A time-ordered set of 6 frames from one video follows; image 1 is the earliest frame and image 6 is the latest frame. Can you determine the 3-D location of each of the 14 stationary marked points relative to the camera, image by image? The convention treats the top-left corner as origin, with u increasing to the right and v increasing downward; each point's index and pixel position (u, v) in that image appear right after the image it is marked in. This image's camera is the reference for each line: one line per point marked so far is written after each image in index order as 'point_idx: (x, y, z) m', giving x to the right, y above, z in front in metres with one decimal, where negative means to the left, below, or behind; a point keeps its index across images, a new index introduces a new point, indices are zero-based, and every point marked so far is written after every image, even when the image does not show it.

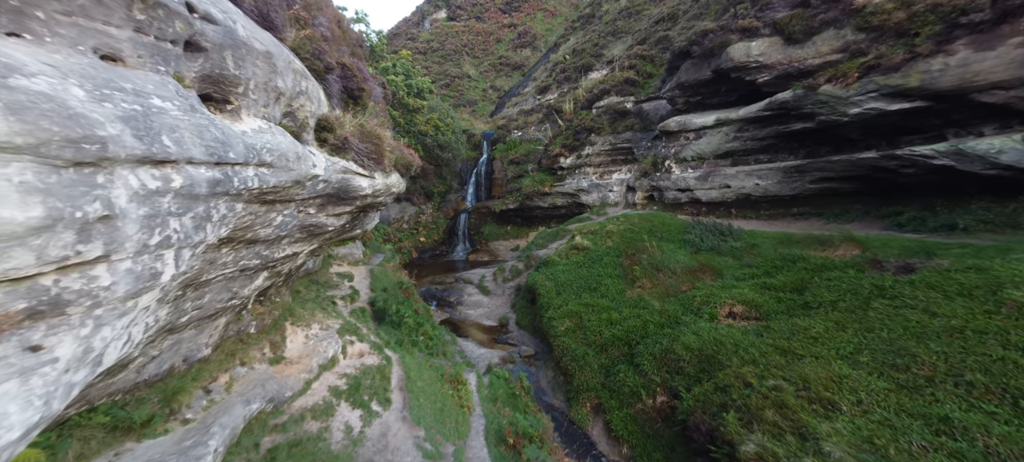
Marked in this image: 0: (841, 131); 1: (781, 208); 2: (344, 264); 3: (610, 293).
0: (+11.1, +3.3, +11.0) m
1: (+11.2, +1.0, +13.5) m
2: (-7.3, -1.4, +14.0) m
3: (+3.9, -2.5, +13.0) m
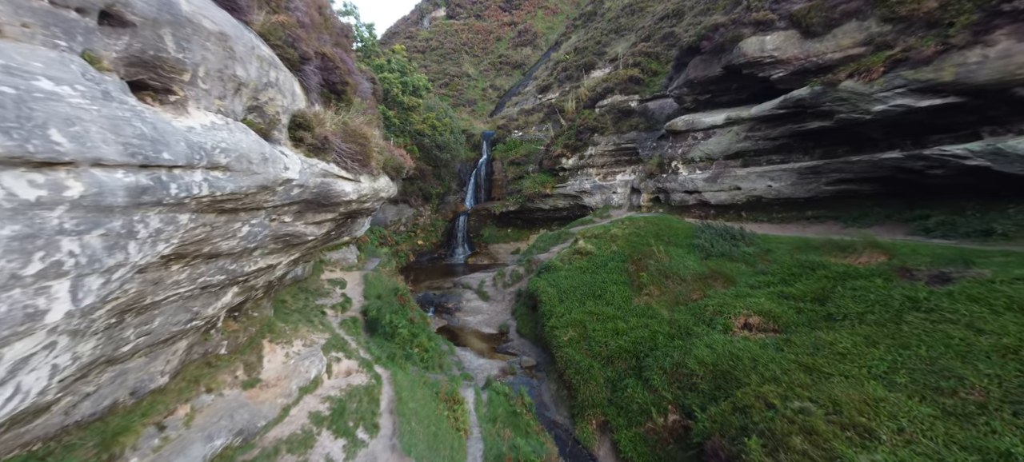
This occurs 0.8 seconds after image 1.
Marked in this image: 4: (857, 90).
0: (+11.1, +3.2, +10.4) m
1: (+11.2, +0.8, +12.9) m
2: (-7.2, -1.6, +13.4) m
3: (+3.9, -2.7, +12.3) m
4: (+10.0, +4.1, +9.4) m
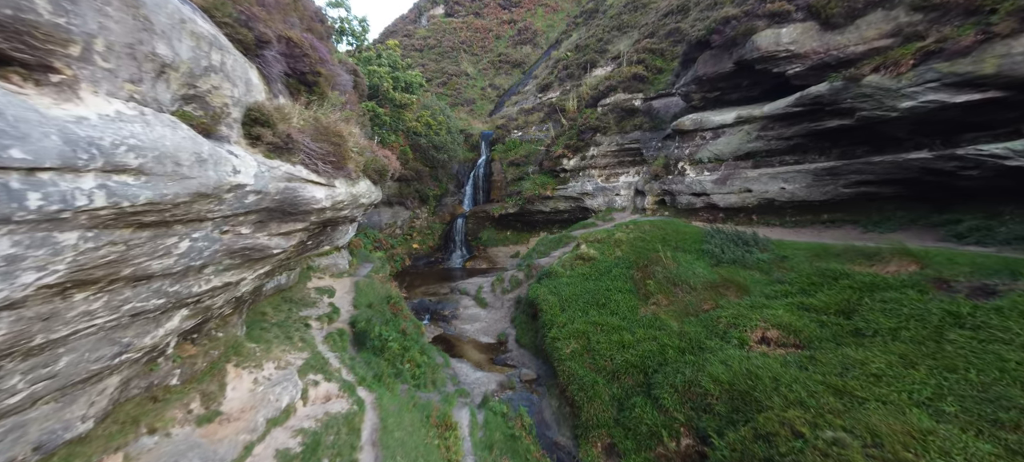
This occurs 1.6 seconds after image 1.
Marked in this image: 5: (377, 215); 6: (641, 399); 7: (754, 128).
0: (+11.1, +3.0, +9.7) m
1: (+11.2, +0.6, +12.2) m
2: (-7.3, -1.8, +12.7) m
3: (+3.9, -2.8, +11.6) m
4: (+9.9, +3.9, +8.7) m
5: (-8.3, +1.0, +20.0) m
6: (+3.4, -4.5, +8.7) m
7: (+9.7, +4.1, +13.1) m
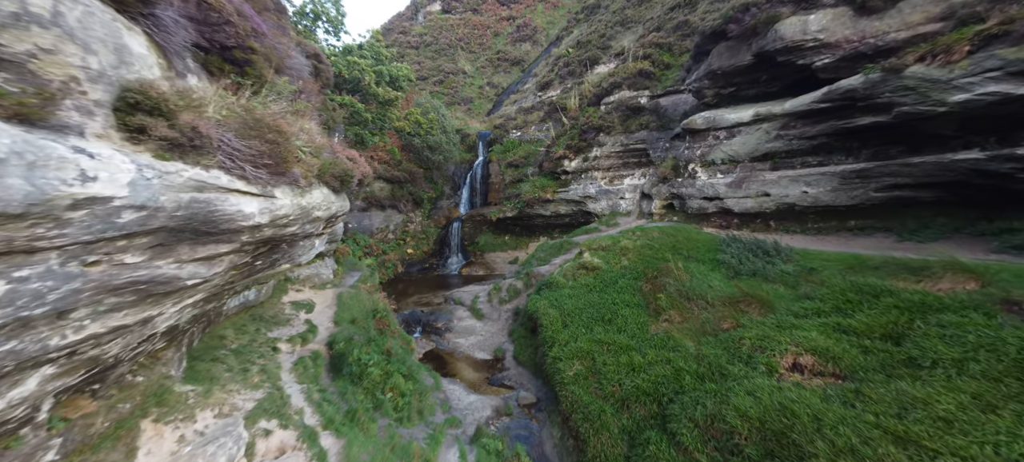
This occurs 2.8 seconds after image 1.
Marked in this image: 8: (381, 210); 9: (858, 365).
0: (+11.0, +2.8, +8.6) m
1: (+11.1, +0.3, +11.2) m
2: (-7.4, -2.1, +11.6) m
3: (+3.8, -3.1, +10.5) m
4: (+9.8, +3.6, +7.7) m
5: (-8.4, +0.7, +18.9) m
6: (+3.3, -4.7, +7.6) m
7: (+9.6, +3.9, +12.0) m
8: (-8.0, +1.3, +19.8) m
9: (+7.2, -2.8, +6.7) m
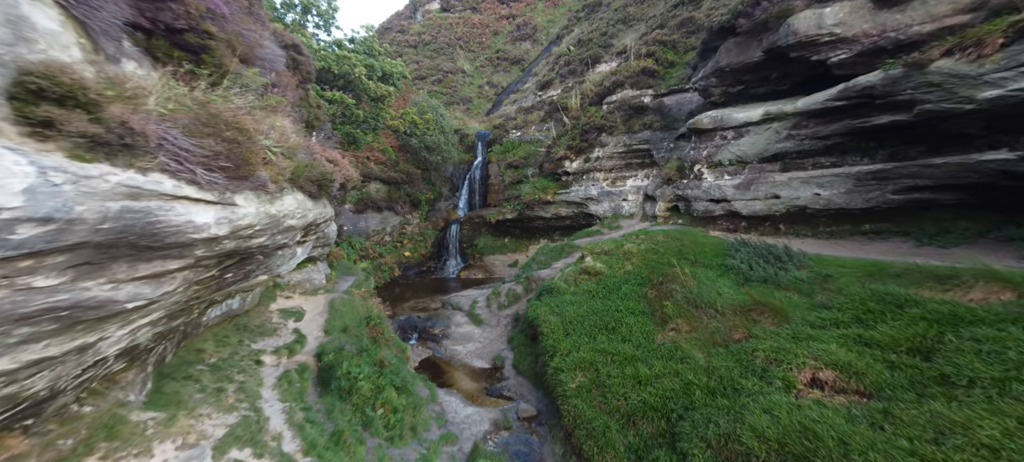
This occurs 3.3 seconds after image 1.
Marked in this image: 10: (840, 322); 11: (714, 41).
0: (+11.0, +2.6, +8.1) m
1: (+11.1, +0.2, +10.7) m
2: (-7.4, -2.2, +11.1) m
3: (+3.7, -3.3, +10.0) m
4: (+9.8, +3.5, +7.2) m
5: (-8.4, +0.5, +18.4) m
6: (+3.3, -4.9, +7.1) m
7: (+9.6, +3.7, +11.5) m
8: (-8.0, +1.1, +19.3) m
9: (+7.1, -2.9, +6.2) m
10: (+7.8, -2.2, +7.8) m
11: (+9.1, +8.6, +14.9) m
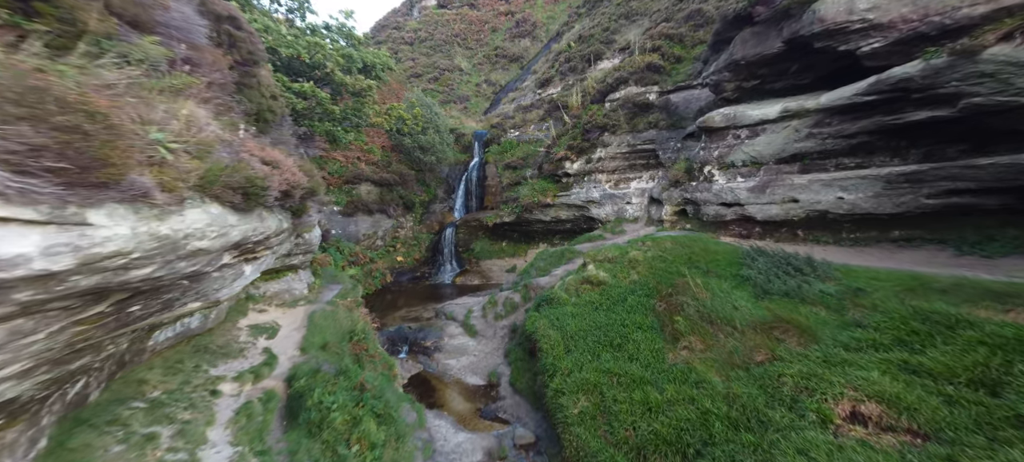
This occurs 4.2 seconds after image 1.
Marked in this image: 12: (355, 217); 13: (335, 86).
0: (+10.9, +2.4, +7.2) m
1: (+11.0, 0.0, +9.7) m
2: (-7.5, -2.4, +10.1) m
3: (+3.6, -3.5, +9.1) m
4: (+9.7, +3.3, +6.3) m
5: (-8.6, +0.3, +17.4) m
6: (+3.2, -5.1, +6.1) m
7: (+9.5, +3.5, +10.6) m
8: (-8.1, +0.9, +18.3) m
9: (+7.0, -3.1, +5.3) m
10: (+7.7, -2.4, +6.8) m
11: (+9.0, +8.4, +14.0) m
12: (-8.5, +0.7, +17.7) m
13: (-8.4, +7.4, +16.8) m
